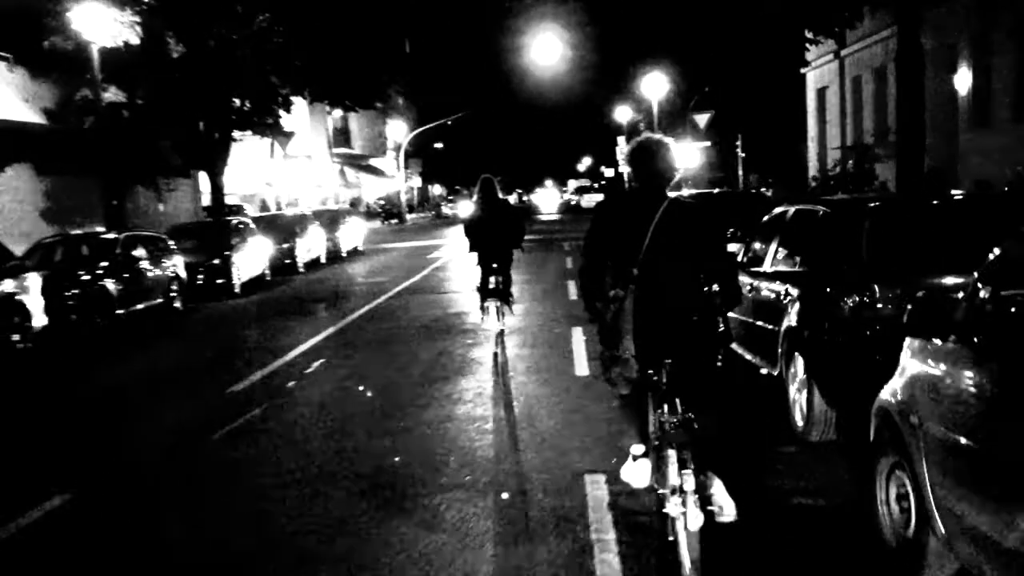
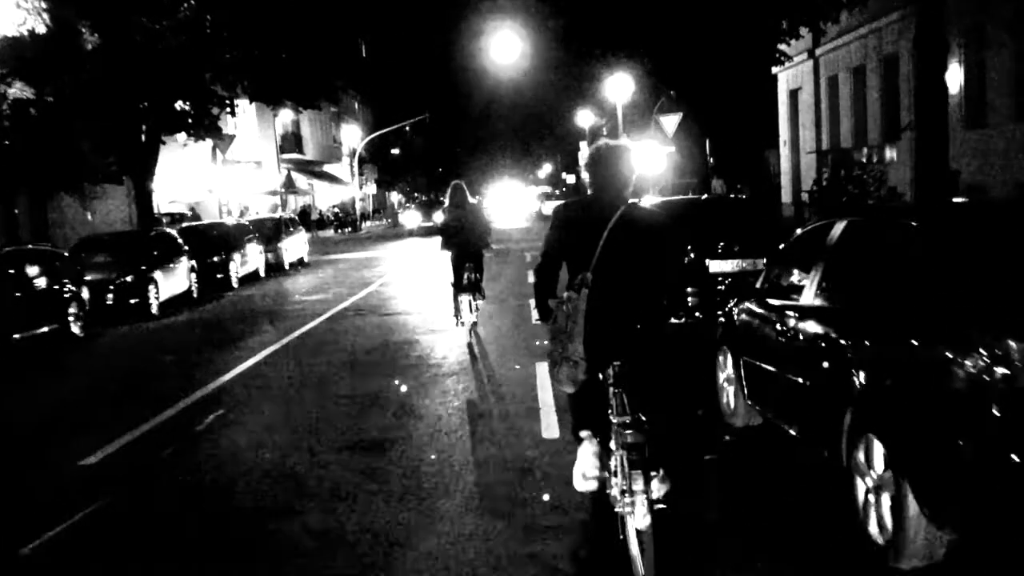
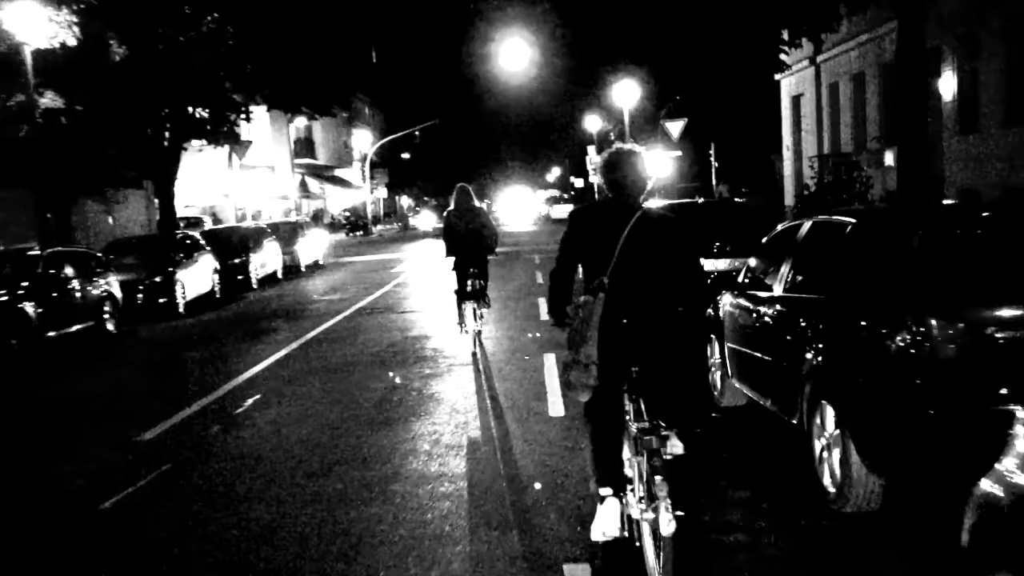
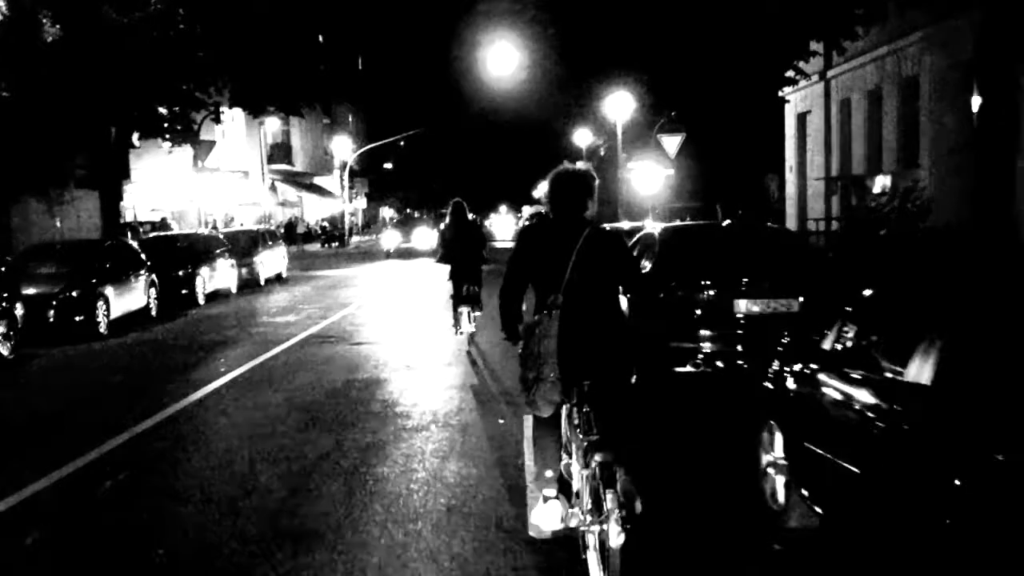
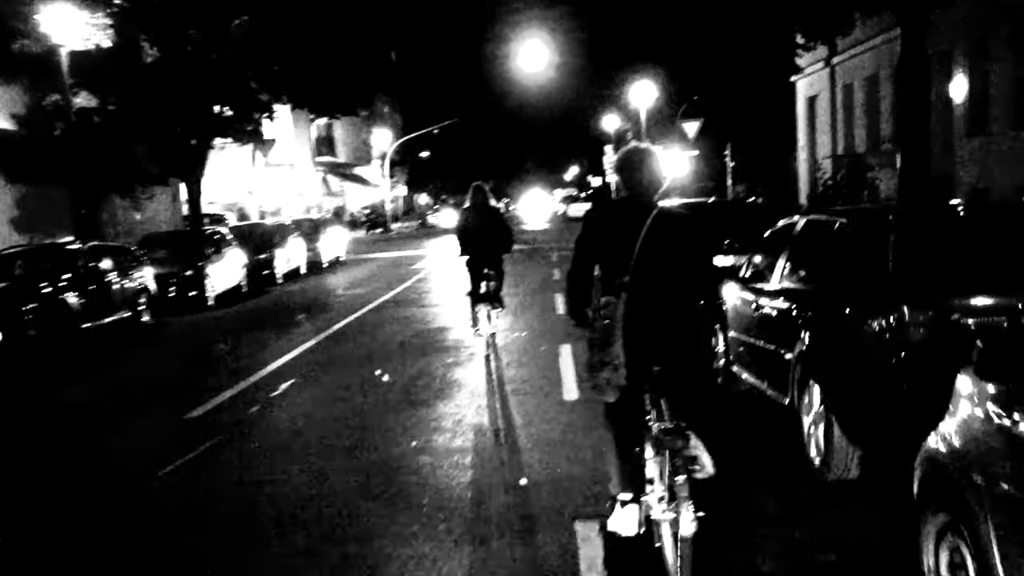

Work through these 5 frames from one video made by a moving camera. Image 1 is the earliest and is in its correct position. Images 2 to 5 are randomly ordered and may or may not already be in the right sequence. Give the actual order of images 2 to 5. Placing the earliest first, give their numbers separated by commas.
5, 3, 2, 4
